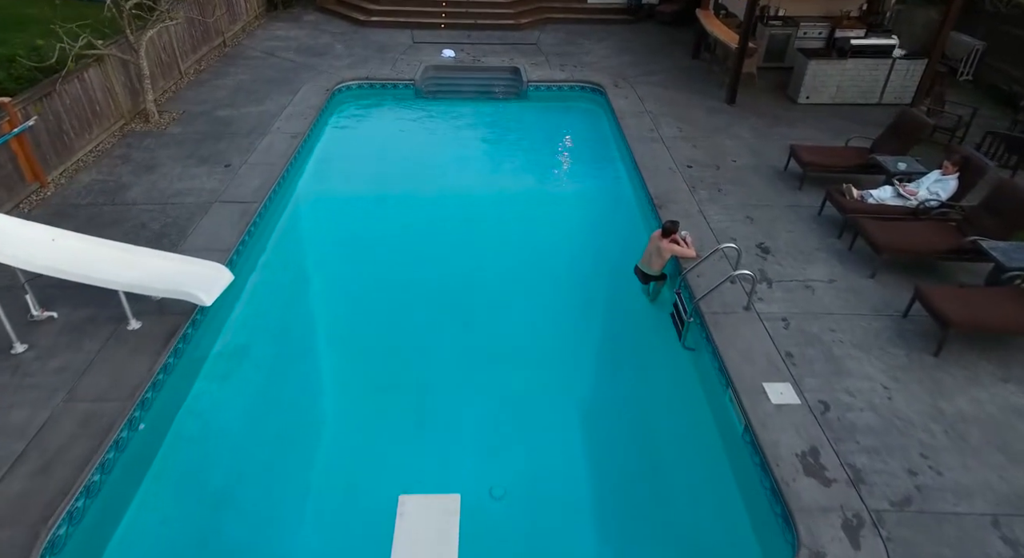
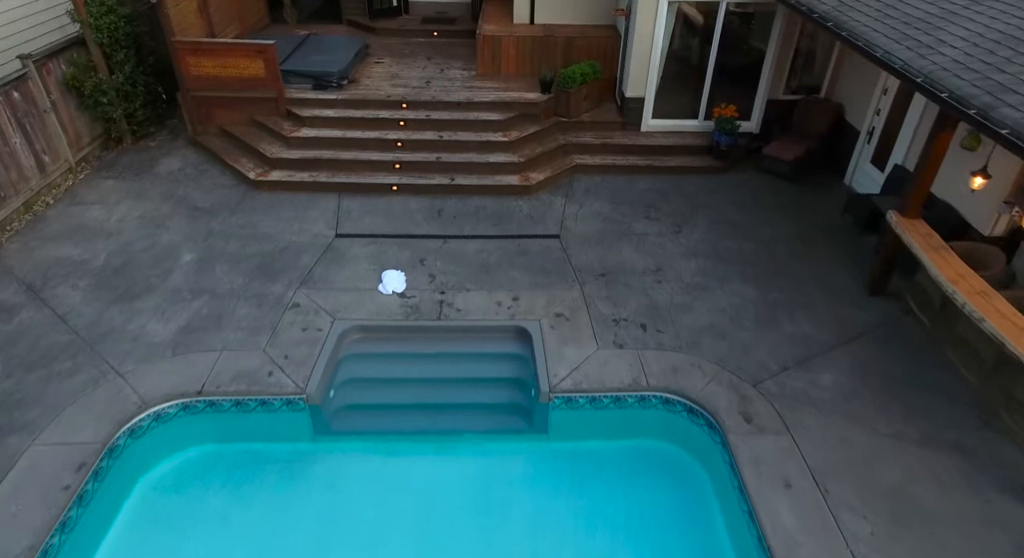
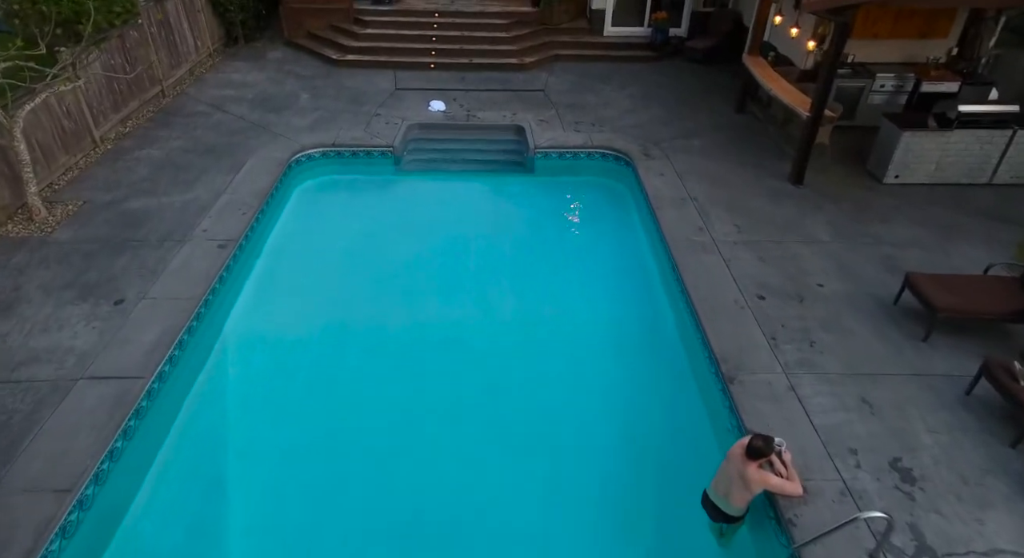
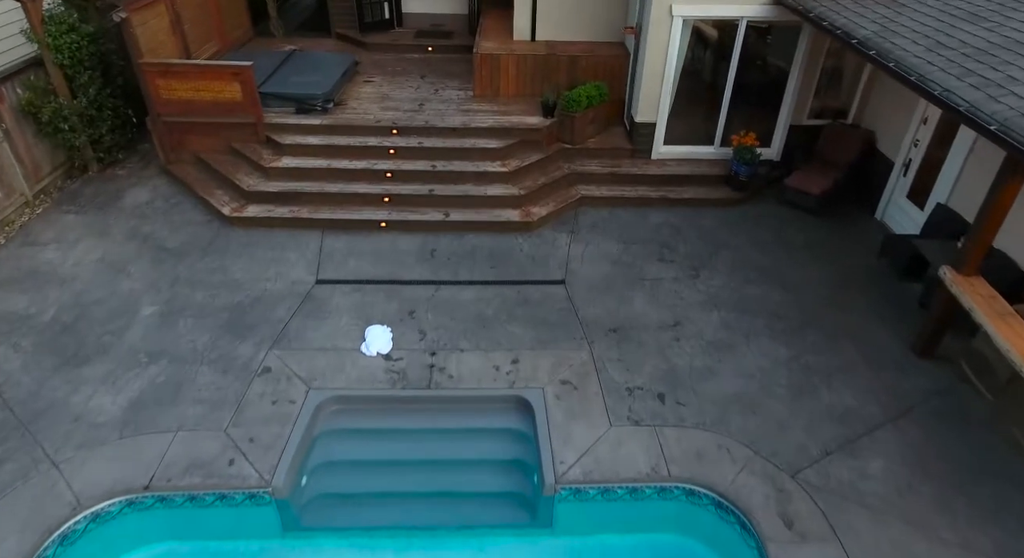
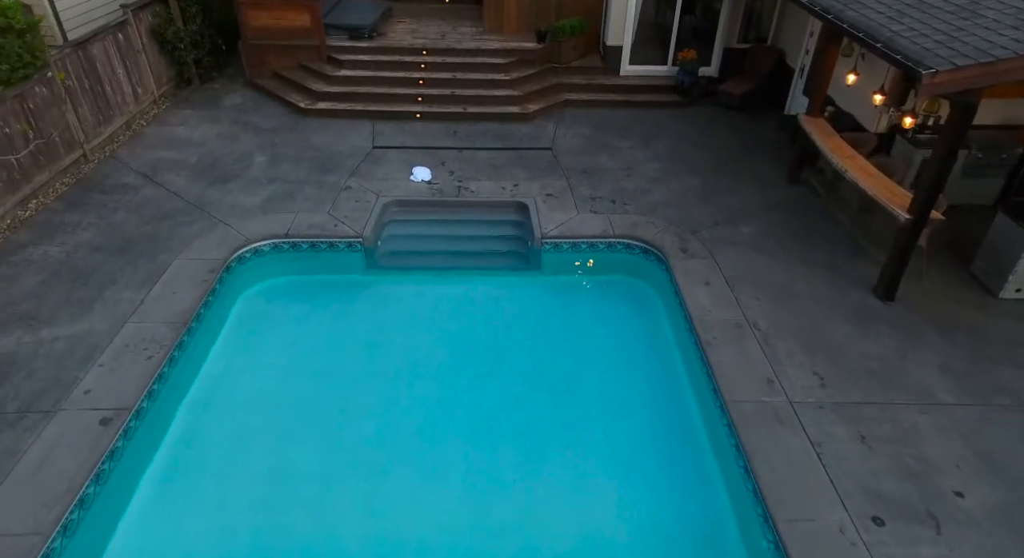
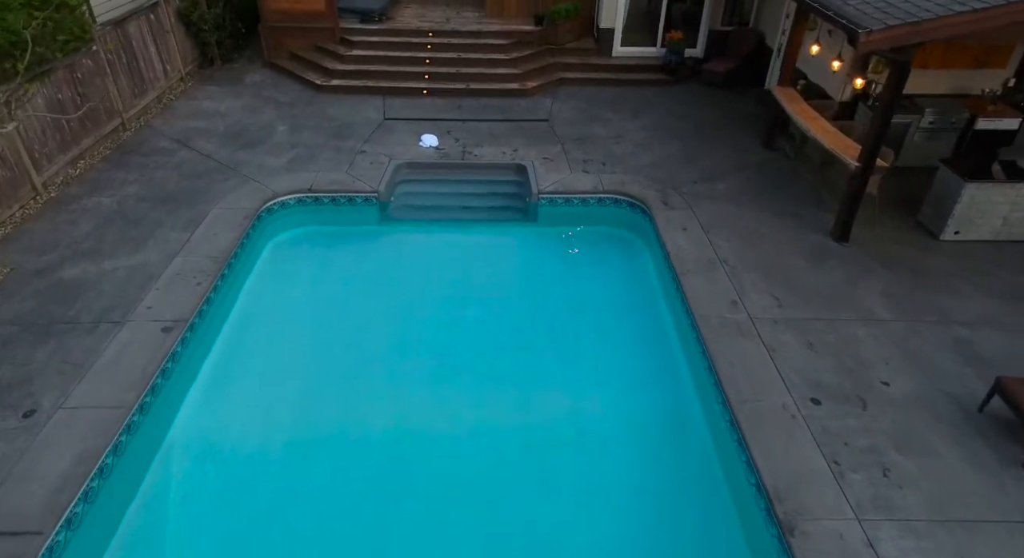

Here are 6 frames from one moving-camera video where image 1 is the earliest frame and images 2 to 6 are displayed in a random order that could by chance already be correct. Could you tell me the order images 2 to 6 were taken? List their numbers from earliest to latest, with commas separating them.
3, 6, 5, 2, 4
